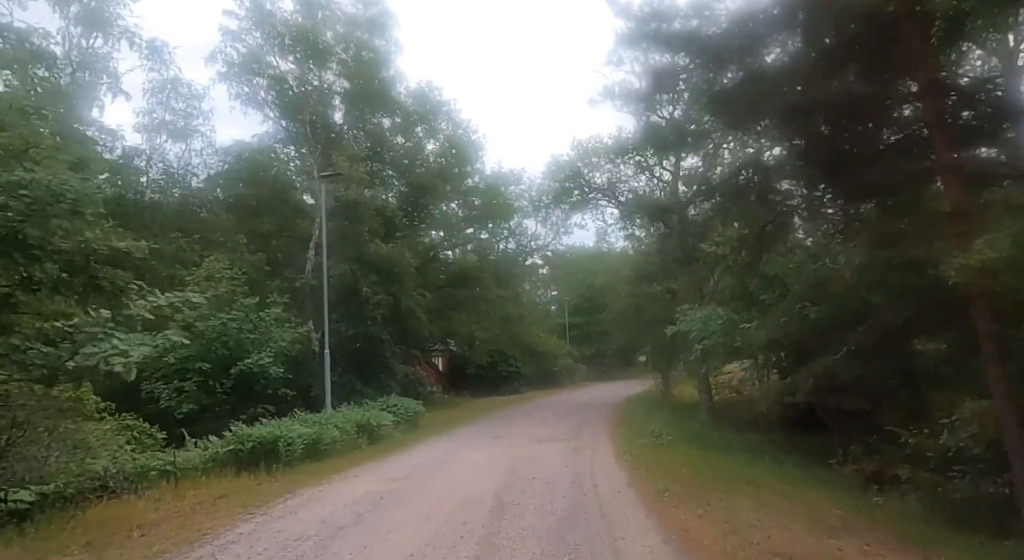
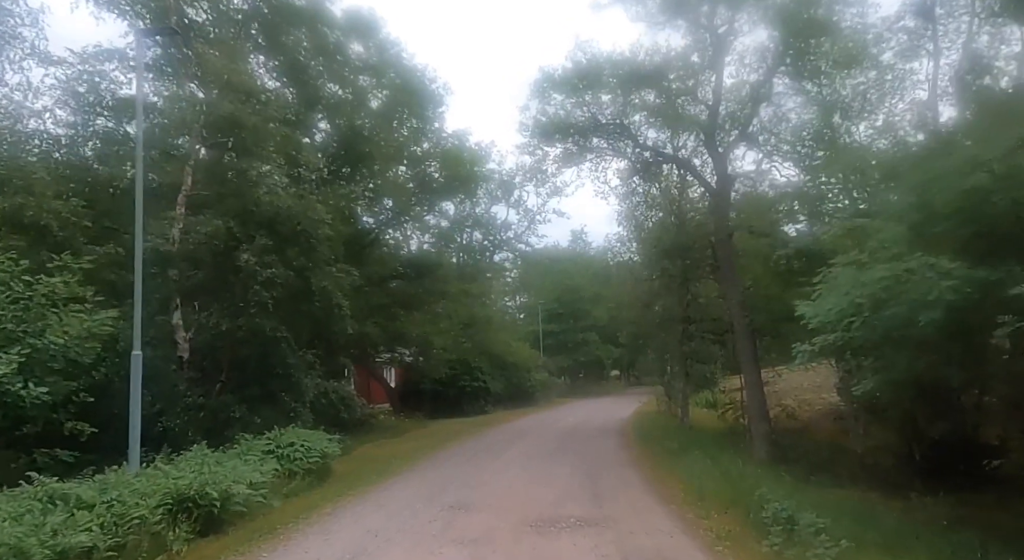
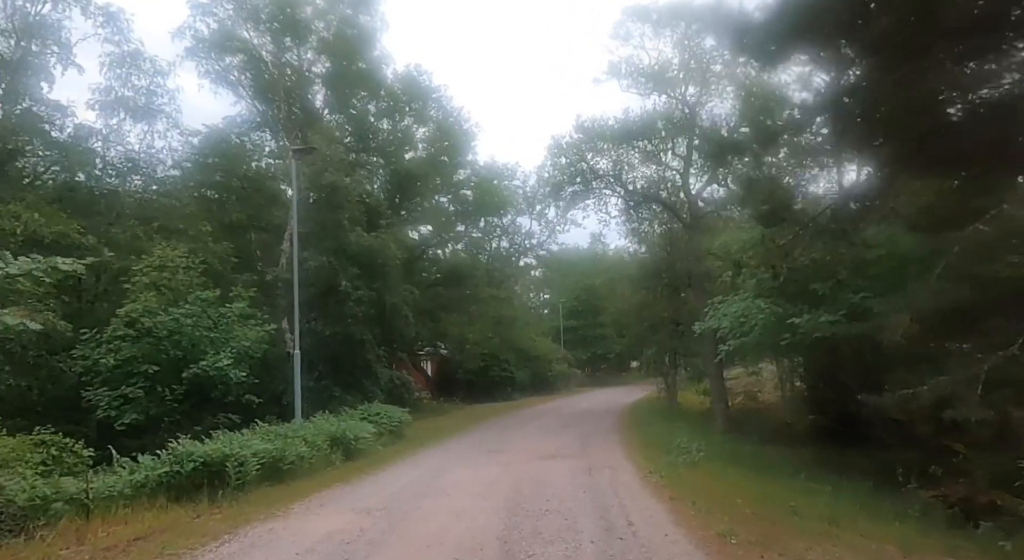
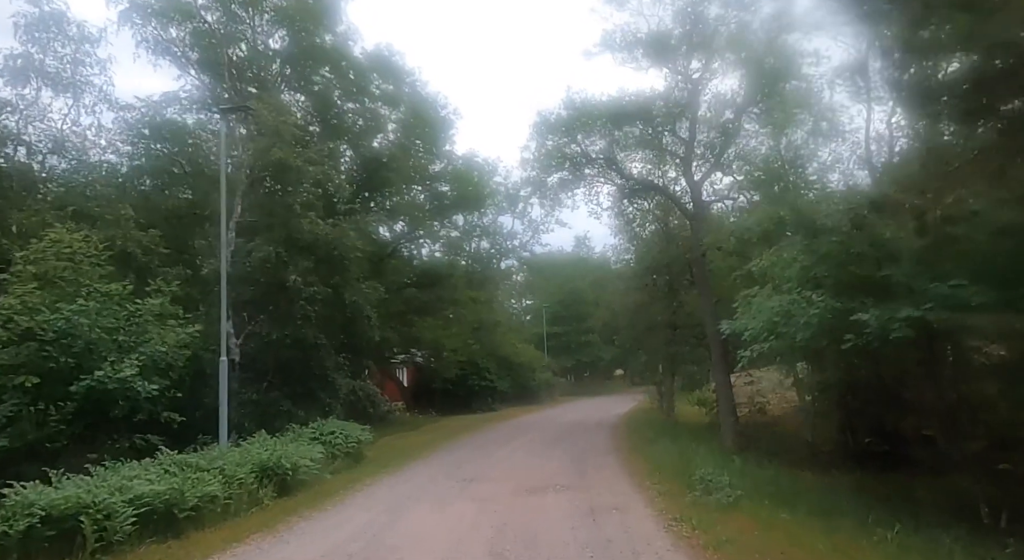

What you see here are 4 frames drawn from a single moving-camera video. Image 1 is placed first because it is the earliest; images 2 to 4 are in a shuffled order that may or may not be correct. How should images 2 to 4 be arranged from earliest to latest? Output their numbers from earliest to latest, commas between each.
3, 4, 2
